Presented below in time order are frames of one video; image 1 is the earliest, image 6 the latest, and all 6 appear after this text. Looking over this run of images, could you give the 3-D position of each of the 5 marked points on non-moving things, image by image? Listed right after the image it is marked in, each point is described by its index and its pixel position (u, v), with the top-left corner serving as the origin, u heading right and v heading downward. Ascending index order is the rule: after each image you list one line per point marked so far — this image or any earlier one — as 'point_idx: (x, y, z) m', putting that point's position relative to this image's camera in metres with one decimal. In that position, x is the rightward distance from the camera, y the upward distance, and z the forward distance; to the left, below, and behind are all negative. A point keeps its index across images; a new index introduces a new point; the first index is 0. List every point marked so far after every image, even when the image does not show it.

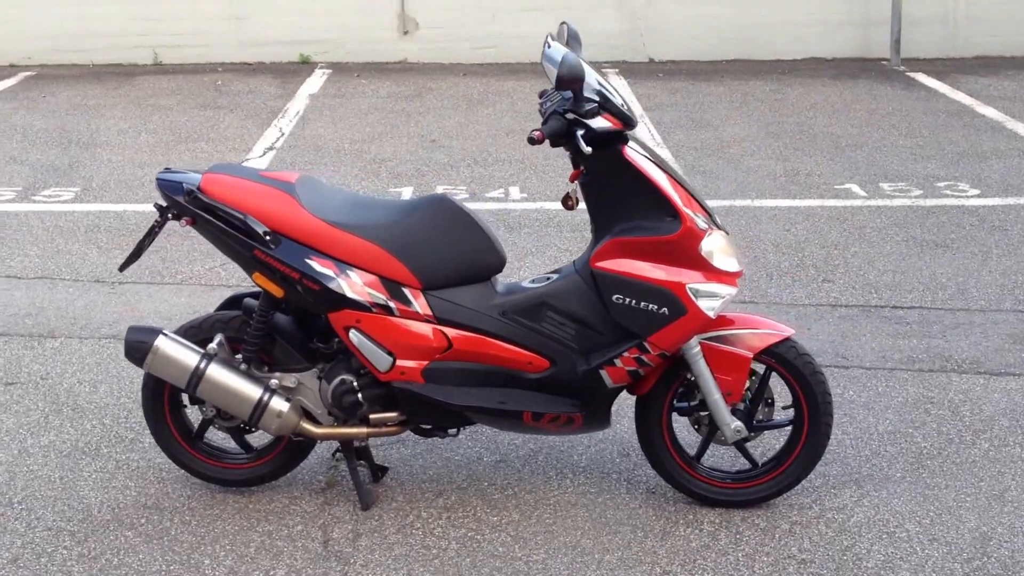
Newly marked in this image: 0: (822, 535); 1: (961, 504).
0: (+0.9, -0.6, +3.5) m
1: (+1.3, -0.6, +3.7) m
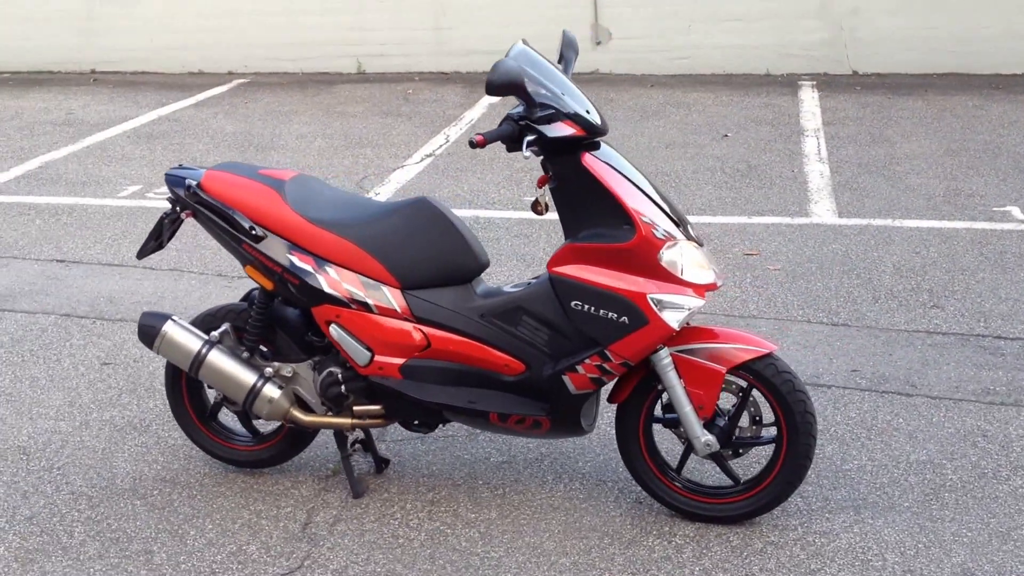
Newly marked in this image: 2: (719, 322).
0: (+0.7, -0.7, +3.5) m
1: (+1.2, -0.6, +3.6) m
2: (+0.8, -0.1, +5.4) m
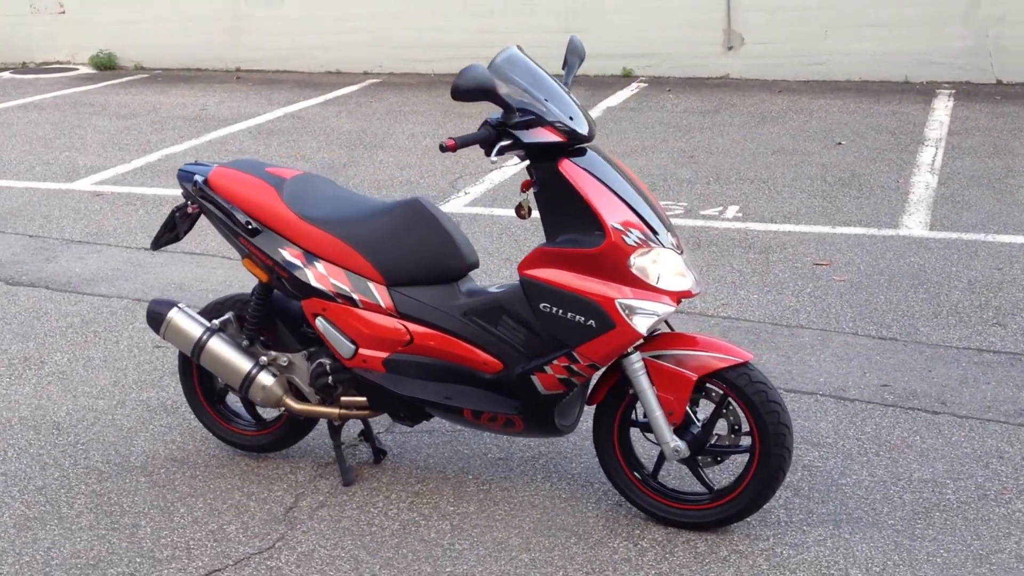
0: (+0.6, -0.7, +3.5) m
1: (+1.1, -0.7, +3.5) m
2: (+1.0, -0.2, +5.4) m
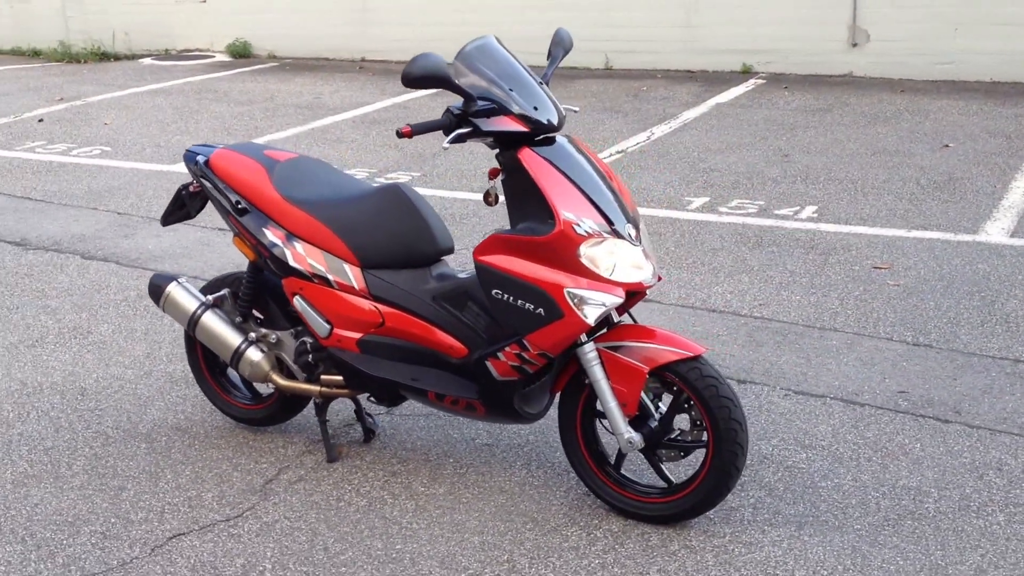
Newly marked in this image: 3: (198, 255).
0: (+0.5, -0.7, +3.5) m
1: (+0.9, -0.7, +3.5) m
2: (+1.1, -0.2, +5.3) m
3: (-1.5, +0.2, +6.6) m
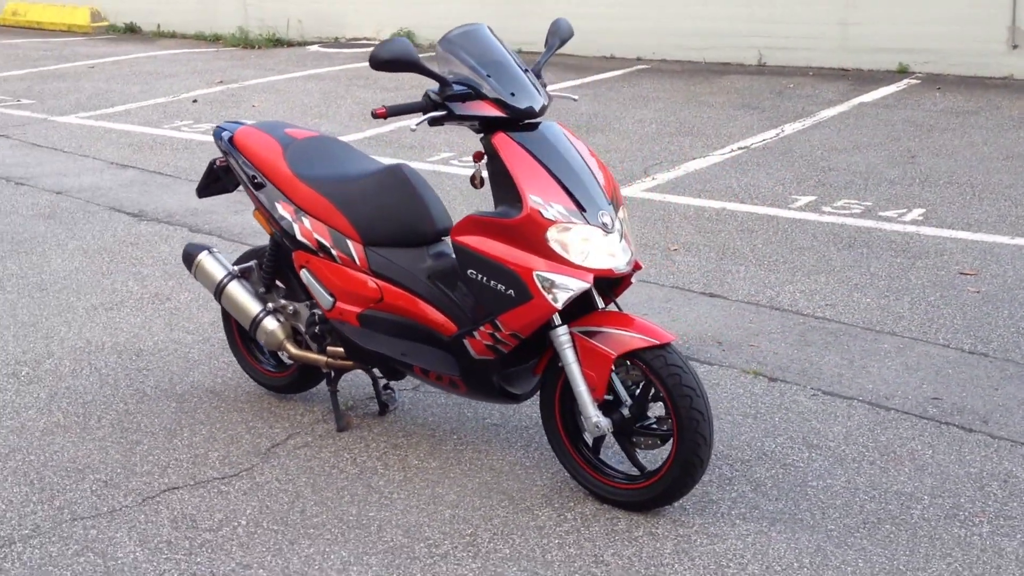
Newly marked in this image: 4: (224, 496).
0: (+0.4, -0.7, +3.5) m
1: (+0.8, -0.7, +3.4) m
2: (+1.3, -0.2, +5.2) m
3: (-1.1, +0.3, +6.9) m
4: (-0.8, -0.6, +3.7) m
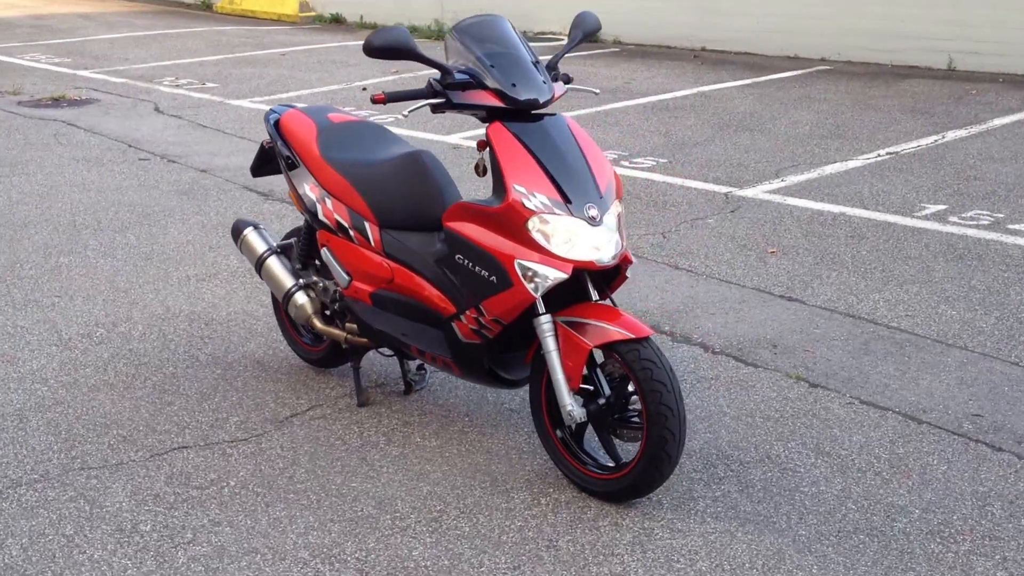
0: (+0.3, -0.7, +3.5) m
1: (+0.7, -0.7, +3.4) m
2: (+1.5, -0.2, +5.1) m
3: (-0.6, +0.4, +7.1) m
4: (-0.8, -0.5, +3.9) m
